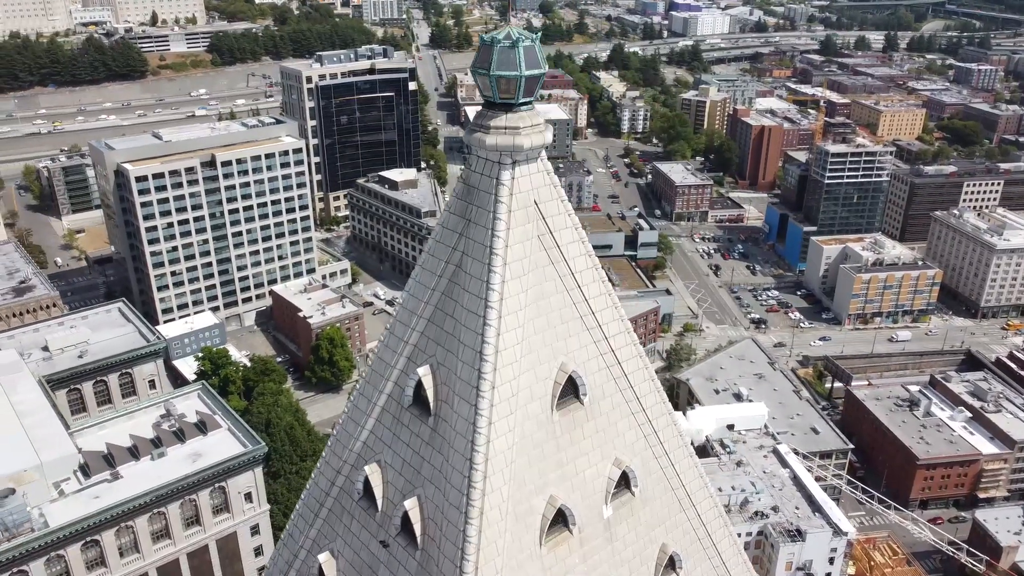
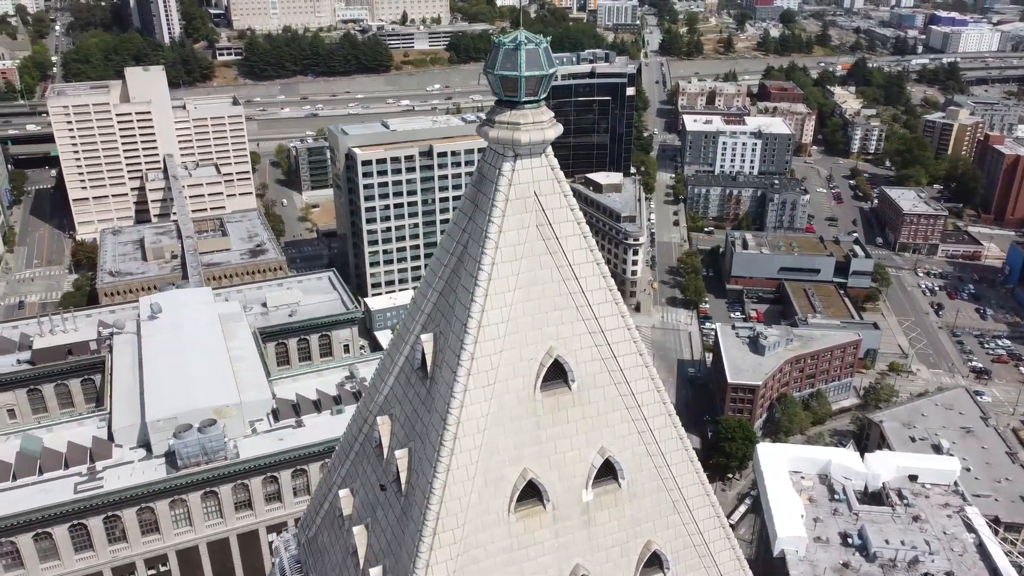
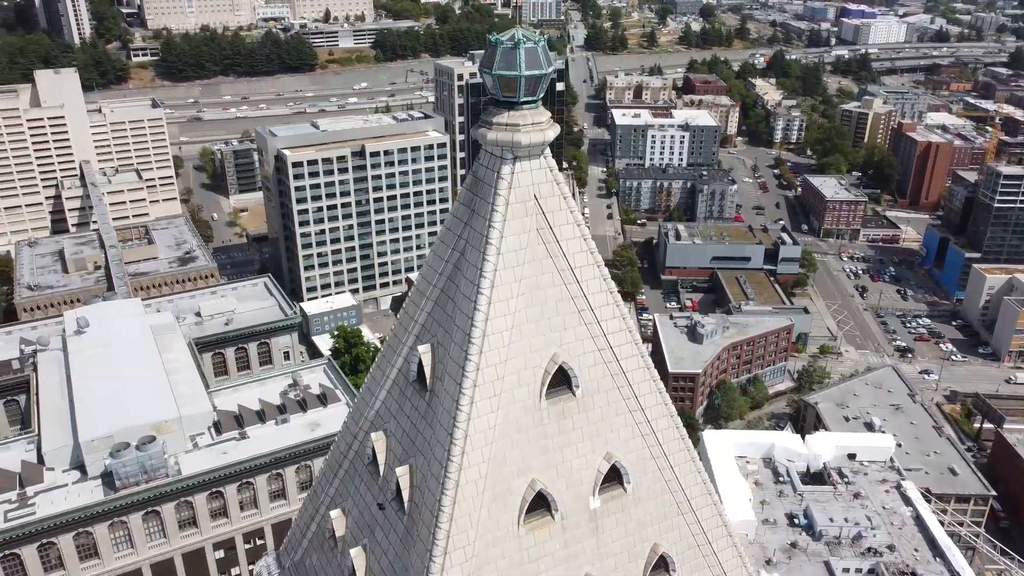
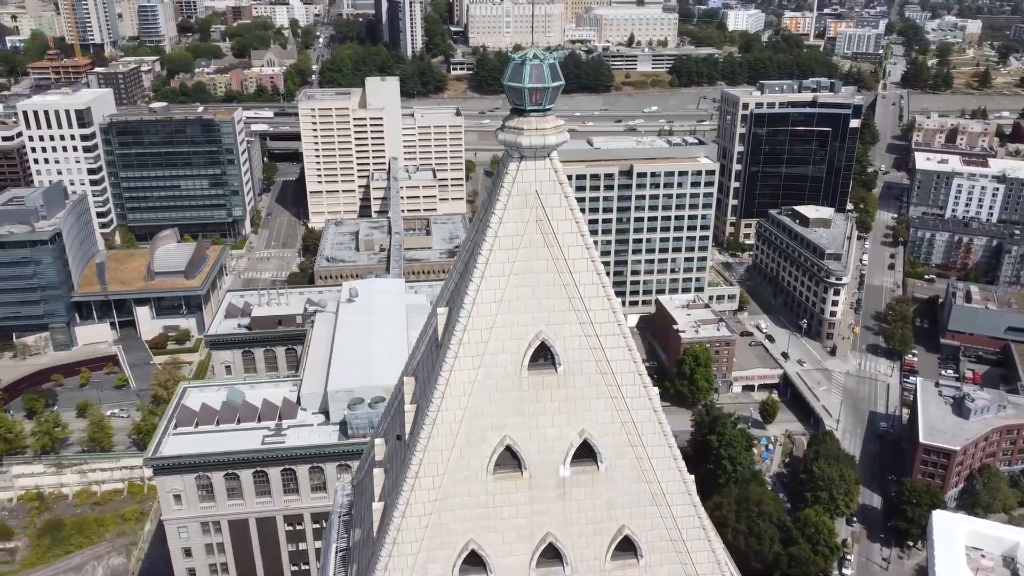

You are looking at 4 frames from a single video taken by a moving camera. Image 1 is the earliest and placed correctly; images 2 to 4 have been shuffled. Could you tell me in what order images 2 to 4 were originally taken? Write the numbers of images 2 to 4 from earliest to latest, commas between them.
3, 2, 4
